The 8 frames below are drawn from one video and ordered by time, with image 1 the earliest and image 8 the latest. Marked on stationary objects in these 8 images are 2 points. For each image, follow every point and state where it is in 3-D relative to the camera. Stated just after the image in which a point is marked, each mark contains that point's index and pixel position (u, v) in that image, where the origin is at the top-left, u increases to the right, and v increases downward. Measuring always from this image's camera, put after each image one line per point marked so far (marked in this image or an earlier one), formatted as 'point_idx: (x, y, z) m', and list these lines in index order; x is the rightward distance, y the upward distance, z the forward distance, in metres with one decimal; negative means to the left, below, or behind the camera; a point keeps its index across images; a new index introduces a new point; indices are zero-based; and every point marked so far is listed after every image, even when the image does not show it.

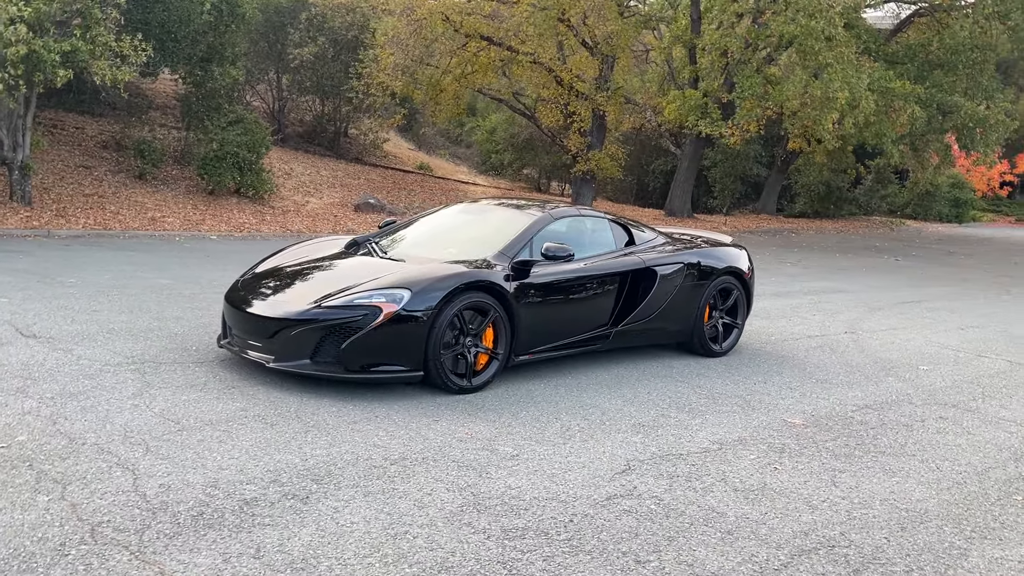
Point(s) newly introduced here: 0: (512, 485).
0: (0.0, -0.9, +3.8) m
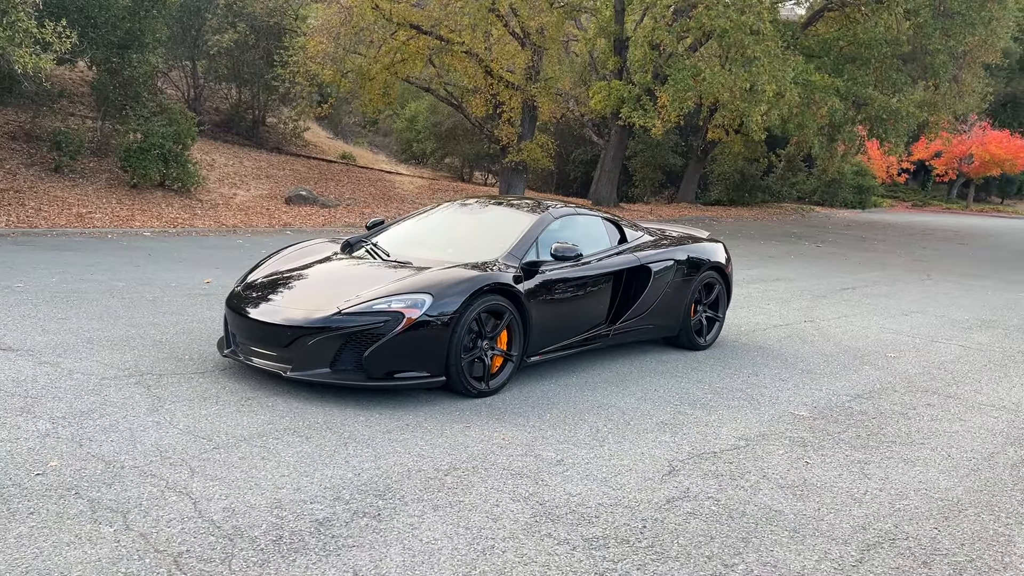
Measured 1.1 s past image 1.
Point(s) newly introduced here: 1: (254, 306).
0: (+0.3, -0.9, +3.8) m
1: (-1.5, 0.0, +5.0) m
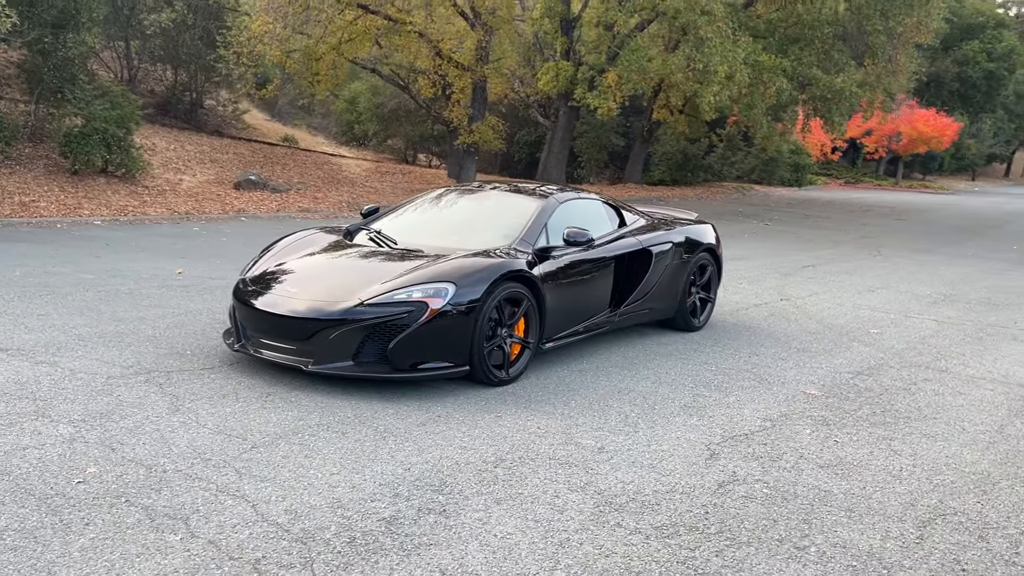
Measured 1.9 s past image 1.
0: (+0.5, -0.8, +3.8) m
1: (-1.4, 0.0, +4.9) m
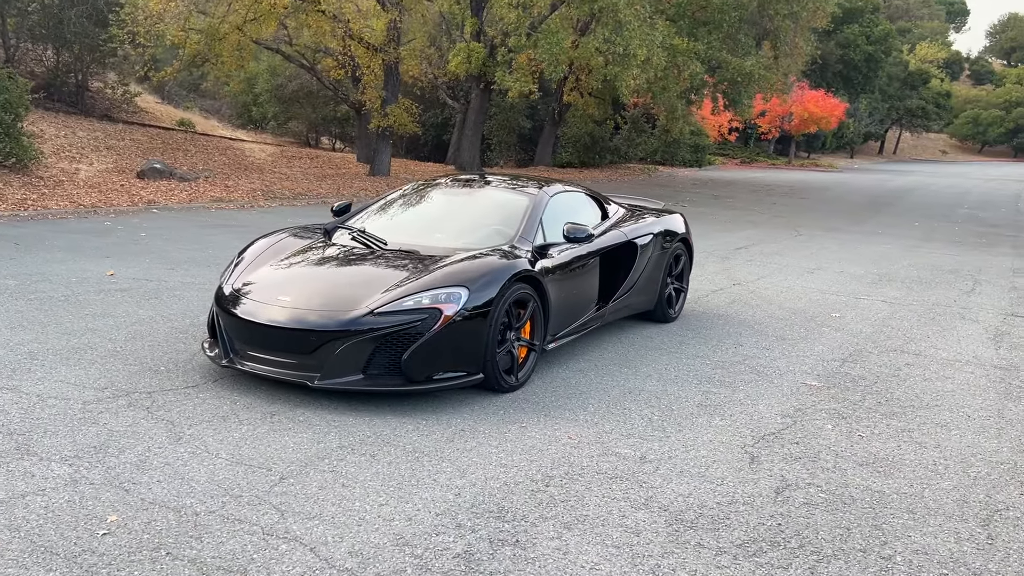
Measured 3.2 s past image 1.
0: (+0.7, -0.8, +3.6) m
1: (-1.3, -0.1, +4.5) m
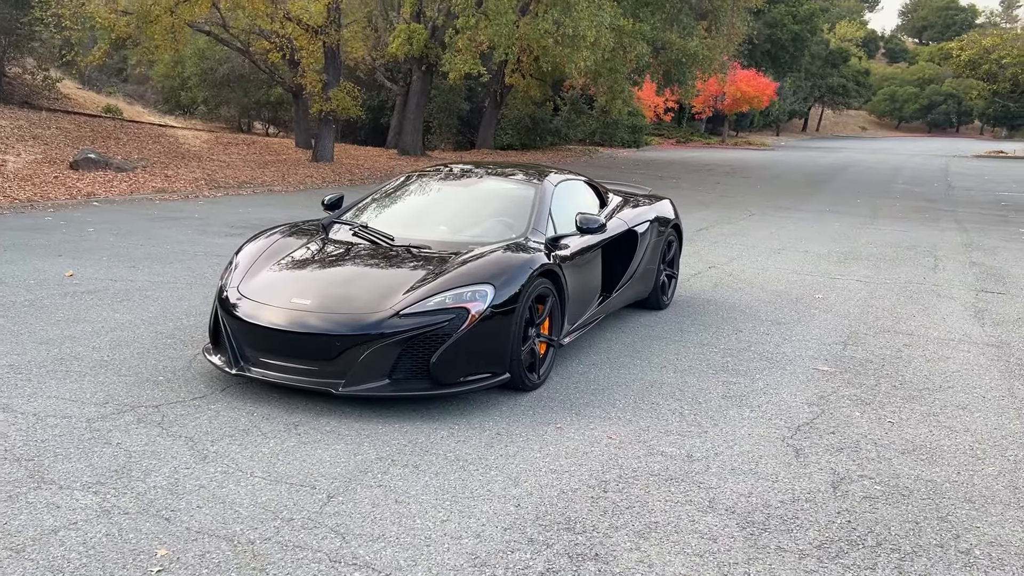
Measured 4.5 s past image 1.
0: (+0.9, -0.8, +3.6) m
1: (-1.2, -0.1, +4.2) m
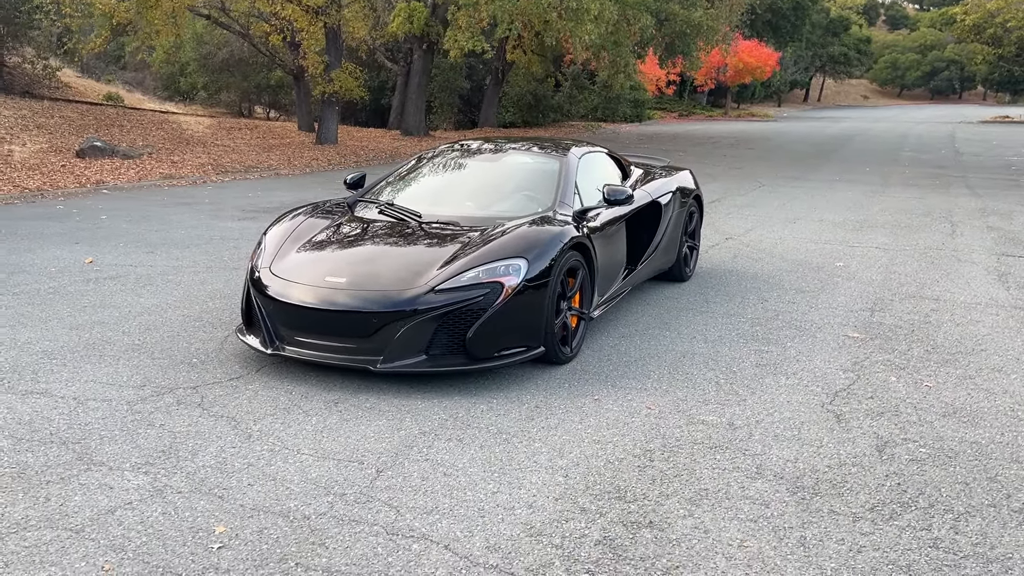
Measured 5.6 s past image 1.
0: (+1.1, -0.7, +3.6) m
1: (-1.0, 0.0, +4.2) m
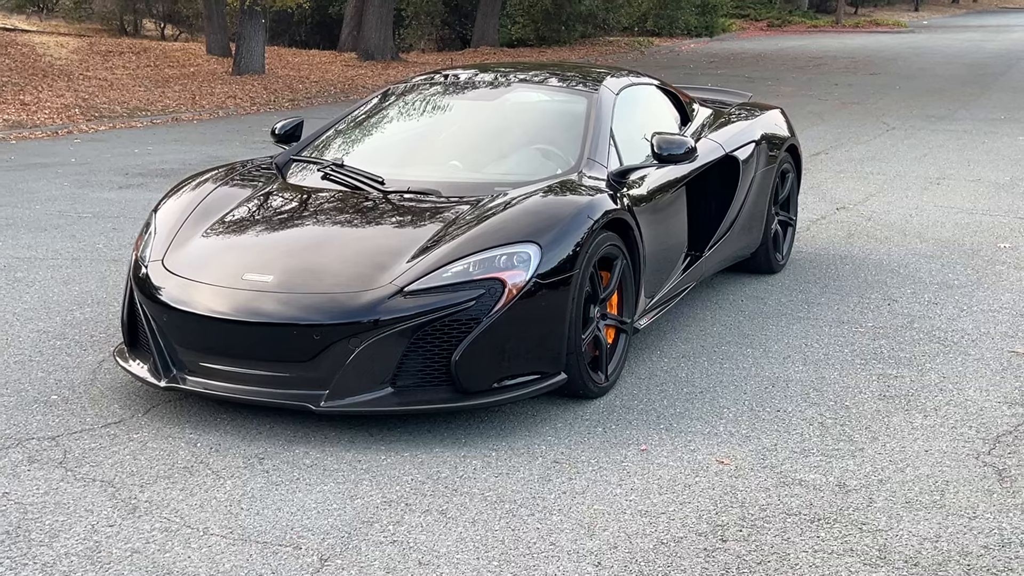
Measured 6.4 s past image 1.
0: (+1.1, -0.7, +2.2) m
1: (-1.0, 0.0, +2.9) m
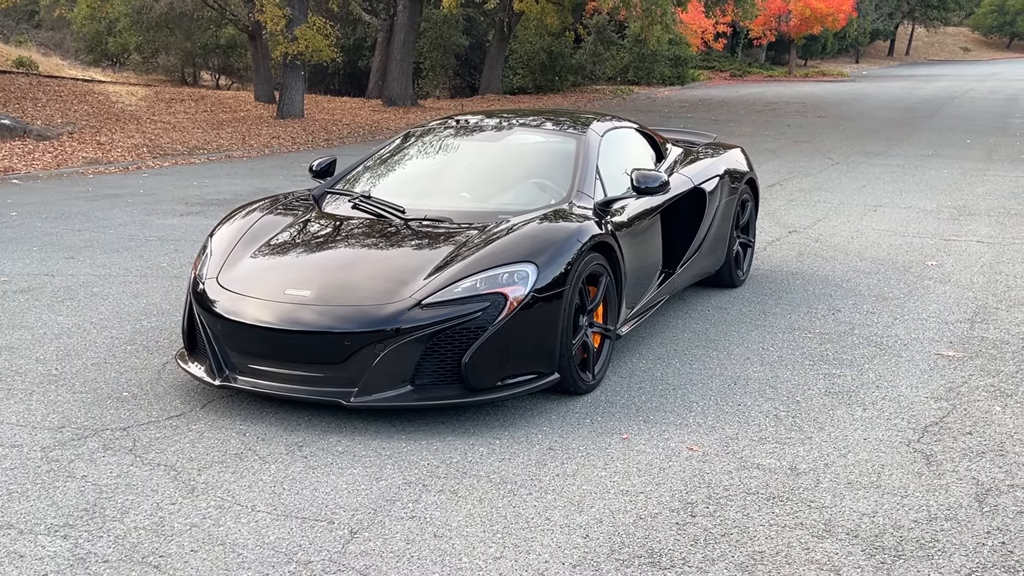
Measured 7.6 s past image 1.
0: (+1.1, -0.8, +2.7) m
1: (-1.0, 0.0, +3.4) m
